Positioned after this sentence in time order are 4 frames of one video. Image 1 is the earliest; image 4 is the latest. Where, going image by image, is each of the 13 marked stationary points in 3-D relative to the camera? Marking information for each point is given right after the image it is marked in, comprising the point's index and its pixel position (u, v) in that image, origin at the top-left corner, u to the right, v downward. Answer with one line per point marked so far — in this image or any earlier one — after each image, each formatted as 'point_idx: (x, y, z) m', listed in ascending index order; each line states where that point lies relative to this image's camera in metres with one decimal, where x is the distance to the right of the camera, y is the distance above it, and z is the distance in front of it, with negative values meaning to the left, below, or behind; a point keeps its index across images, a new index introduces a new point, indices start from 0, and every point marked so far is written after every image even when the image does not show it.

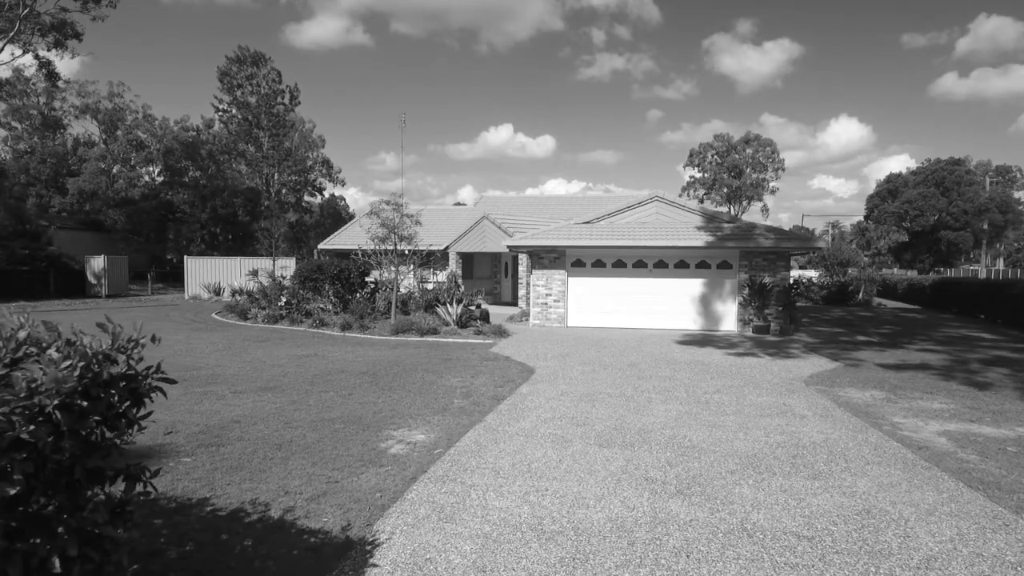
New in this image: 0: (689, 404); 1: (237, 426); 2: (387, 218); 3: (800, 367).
0: (+1.5, -1.0, +7.9) m
1: (-1.9, -0.9, +6.2) m
2: (-2.5, +1.4, +18.2) m
3: (+3.6, -1.0, +11.4) m
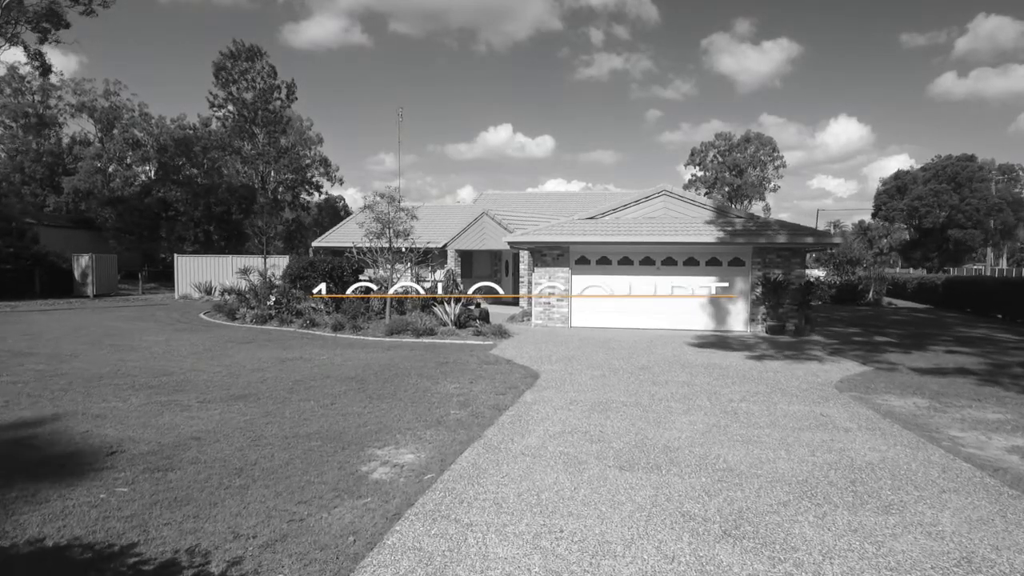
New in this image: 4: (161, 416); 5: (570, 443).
0: (+1.6, -1.0, +7.0) m
1: (-1.8, -0.9, +5.3) m
2: (-2.5, +1.4, +17.3) m
3: (+3.6, -1.0, +10.5) m
4: (-2.4, -0.9, +6.3) m
5: (+0.4, -1.0, +5.6) m
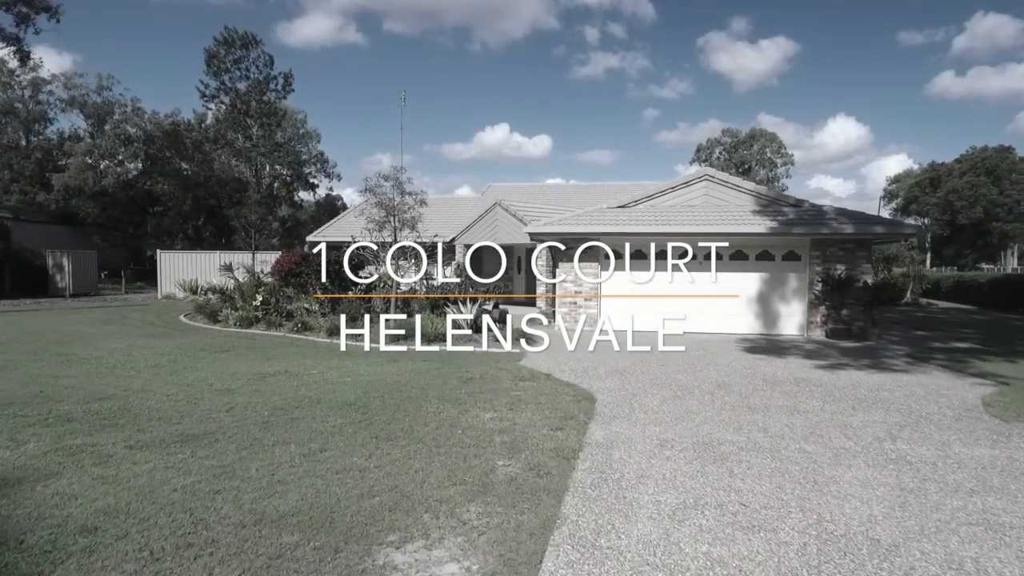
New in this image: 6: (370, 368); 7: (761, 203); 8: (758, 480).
0: (+1.9, -0.9, +4.7) m
1: (-1.4, -0.9, +3.0) m
2: (-2.1, +1.4, +15.1) m
3: (+4.0, -0.9, +8.3) m
4: (-2.1, -0.9, +4.1) m
5: (+0.7, -0.9, +3.4) m
6: (-1.4, -0.8, +8.9) m
7: (+4.4, +1.5, +16.2) m
8: (+1.2, -0.9, +4.4) m
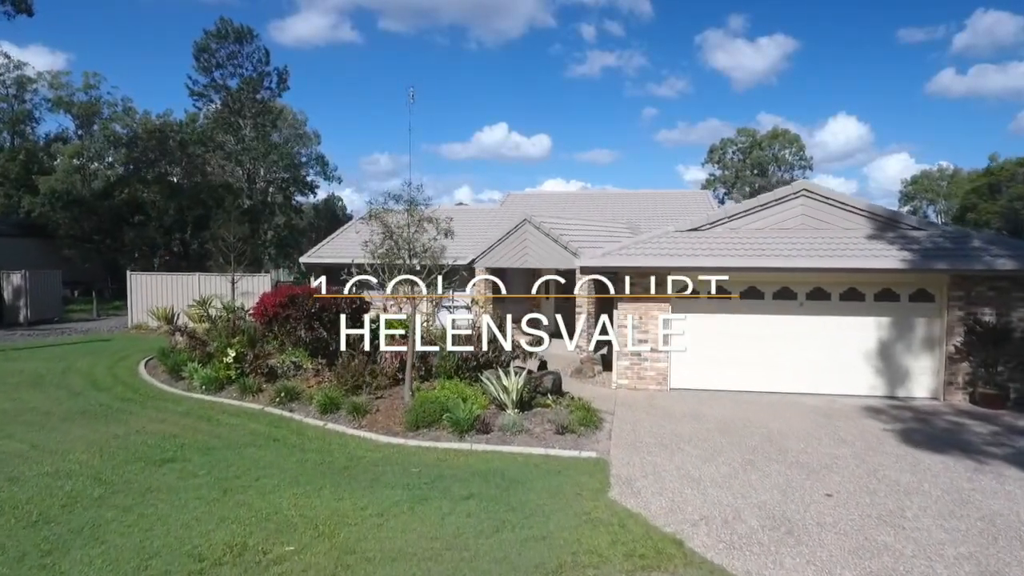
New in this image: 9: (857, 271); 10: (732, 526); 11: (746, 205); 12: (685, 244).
0: (+2.6, -1.6, +1.2) m
1: (-0.8, -1.5, -0.5) m
2: (-1.5, +0.8, +11.6) m
3: (+4.6, -1.6, +4.8) m
4: (-1.4, -1.5, +0.6) m
5: (+1.4, -1.6, -0.1) m
6: (-0.8, -1.4, +5.4) m
7: (+5.1, +0.9, +12.7) m
8: (+1.8, -1.6, +0.9) m
9: (+4.4, +0.2, +11.6) m
10: (+1.3, -1.5, +5.7) m
11: (+3.4, +1.2, +13.2) m
12: (+2.4, +0.6, +12.7) m
